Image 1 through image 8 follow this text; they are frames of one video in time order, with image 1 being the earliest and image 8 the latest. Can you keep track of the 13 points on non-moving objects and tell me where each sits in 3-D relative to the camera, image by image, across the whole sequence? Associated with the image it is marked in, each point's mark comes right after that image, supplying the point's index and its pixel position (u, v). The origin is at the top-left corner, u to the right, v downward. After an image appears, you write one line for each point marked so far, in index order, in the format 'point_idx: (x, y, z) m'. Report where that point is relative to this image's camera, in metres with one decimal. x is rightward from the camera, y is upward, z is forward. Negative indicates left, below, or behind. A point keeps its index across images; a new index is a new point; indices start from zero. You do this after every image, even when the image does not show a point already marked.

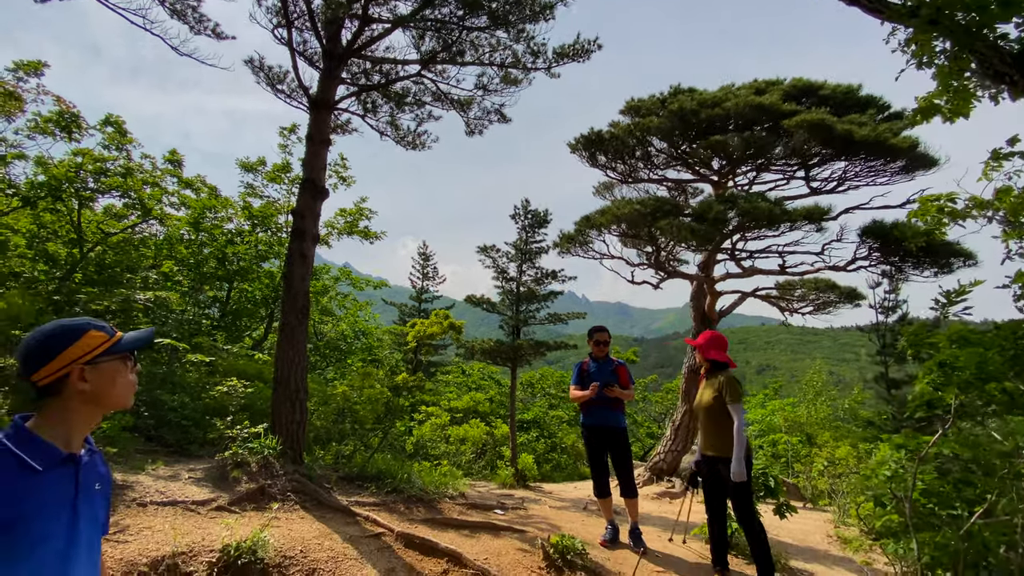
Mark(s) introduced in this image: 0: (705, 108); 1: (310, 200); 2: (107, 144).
0: (+3.1, +2.9, +7.4) m
1: (-2.5, +1.1, +5.8) m
2: (-6.8, +2.4, +7.8) m
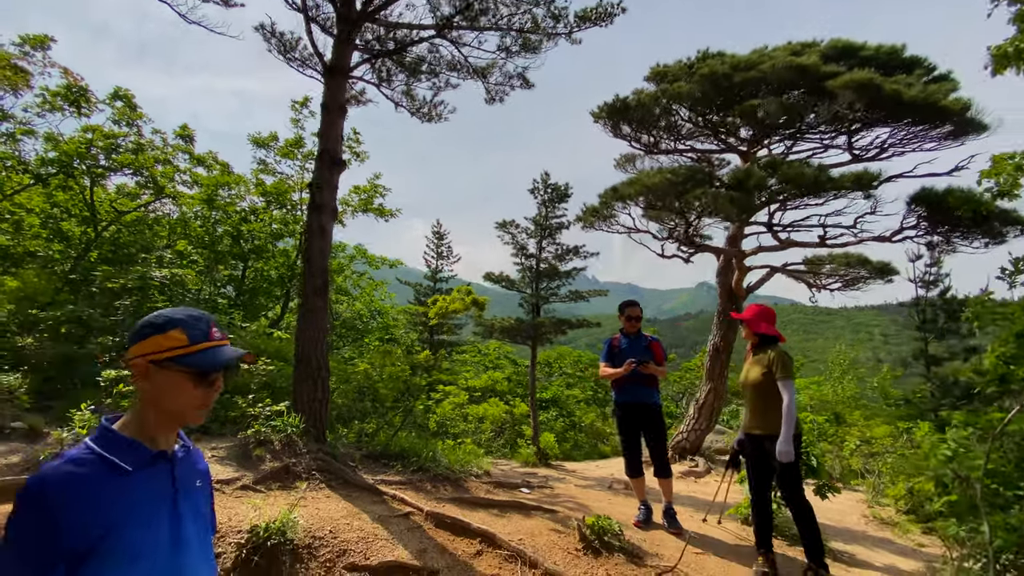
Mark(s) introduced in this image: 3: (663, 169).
0: (+3.4, +3.2, +7.0) m
1: (-2.2, +1.4, +5.5) m
2: (-6.4, +2.7, +7.6) m
3: (+2.1, +1.6, +6.3) m
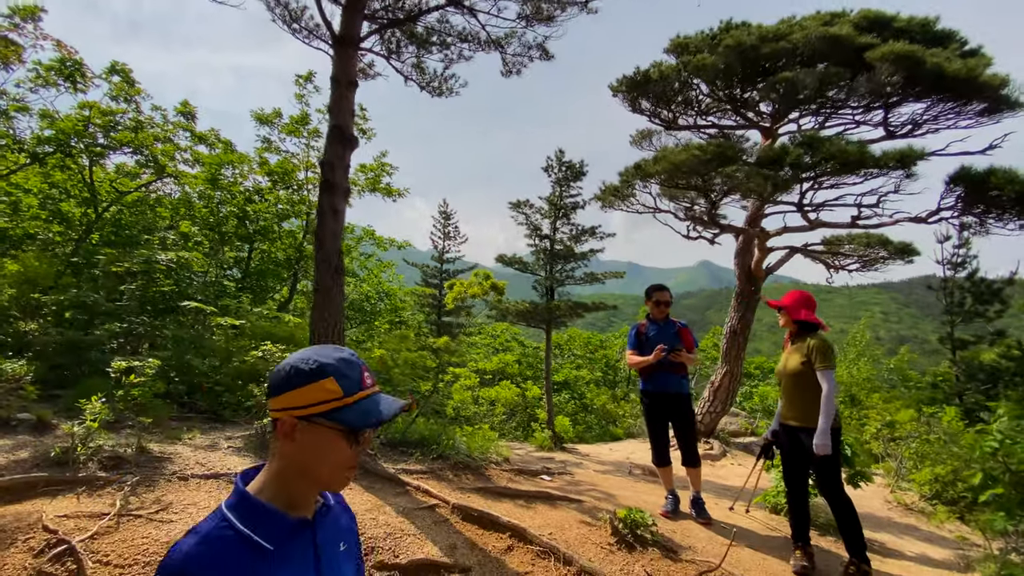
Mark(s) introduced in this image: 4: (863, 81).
0: (+3.6, +3.5, +6.7) m
1: (-2.0, +1.6, +5.3) m
2: (-6.2, +3.0, +7.3) m
3: (+2.3, +1.8, +6.0) m
4: (+4.8, +2.7, +6.0) m
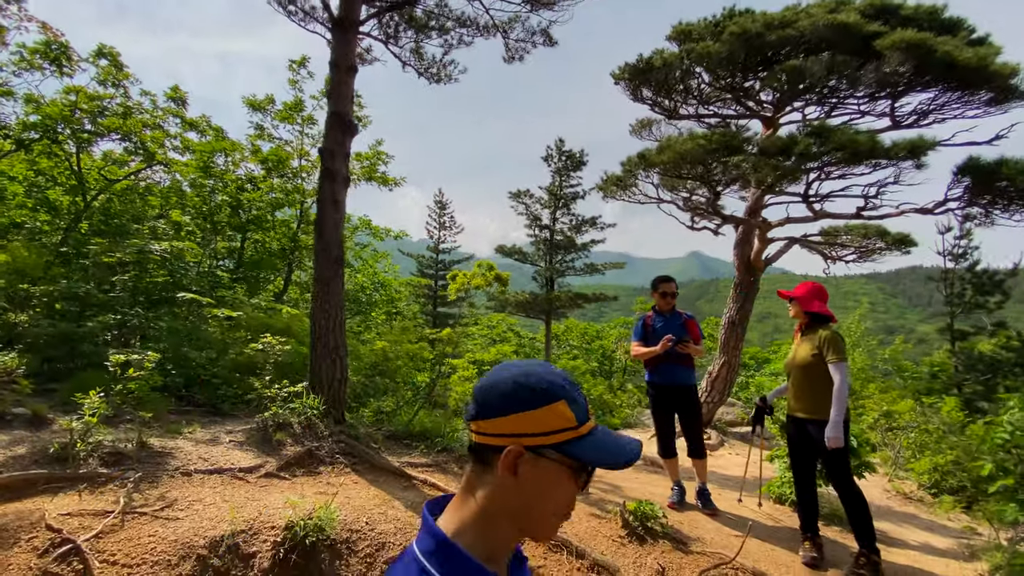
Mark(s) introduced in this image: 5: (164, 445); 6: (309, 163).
0: (+3.7, +3.6, +6.6) m
1: (-1.9, +1.7, +5.1) m
2: (-6.2, +3.1, +7.0) m
3: (+2.3, +2.0, +6.0) m
4: (+4.9, +2.8, +5.9) m
5: (-2.9, -1.3, +3.9) m
6: (-4.3, +2.7, +9.9) m
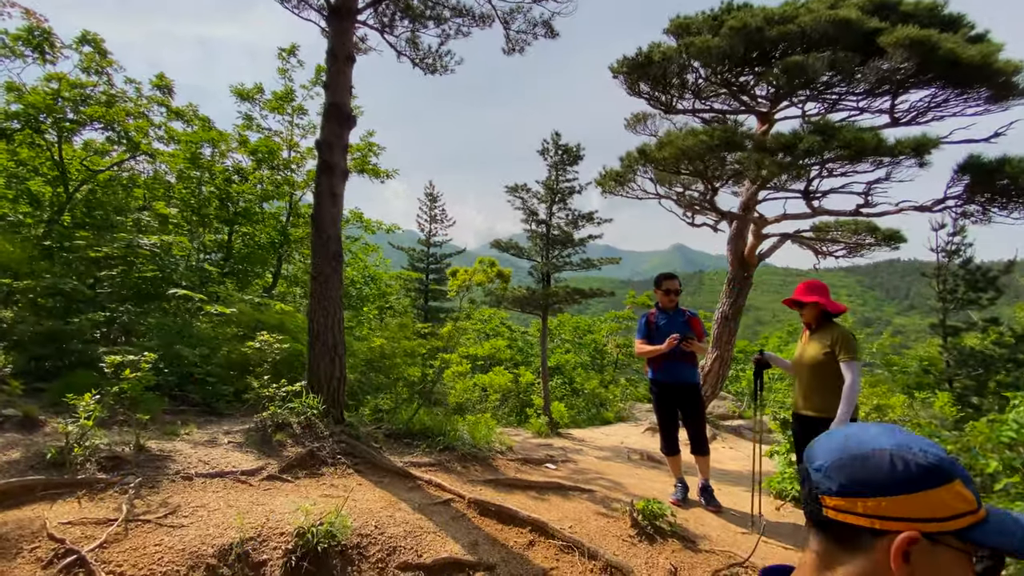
0: (+3.7, +3.7, +6.6) m
1: (-1.9, +1.7, +5.0) m
2: (-6.2, +3.2, +6.7) m
3: (+2.4, +2.0, +5.9) m
4: (+4.9, +2.8, +6.0) m
5: (-2.8, -1.3, +3.8) m
6: (-4.4, +2.8, +9.7) m
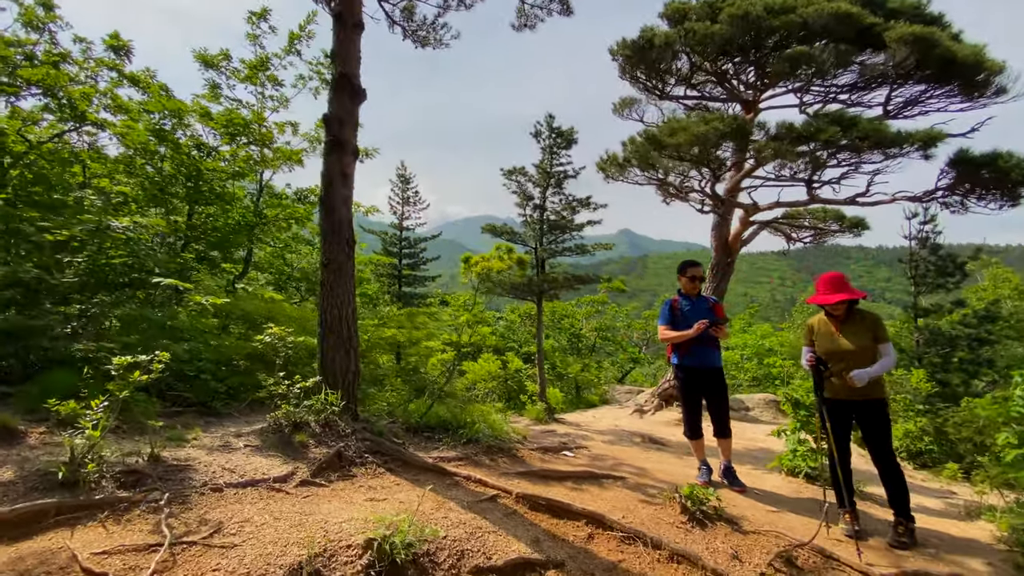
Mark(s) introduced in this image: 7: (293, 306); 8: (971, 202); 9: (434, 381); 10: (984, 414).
0: (+3.7, +3.9, +6.7) m
1: (-1.6, +1.8, +4.6) m
2: (-6.1, +3.4, +5.8) m
3: (+2.5, +2.2, +6.0) m
4: (+5.0, +3.0, +6.2) m
5: (-2.4, -1.2, +3.4) m
6: (-4.6, +3.0, +8.9) m
7: (-3.4, -0.3, +7.2) m
8: (+5.7, +1.1, +5.8) m
9: (-1.3, -1.5, +7.6) m
10: (+4.3, -1.1, +4.2) m
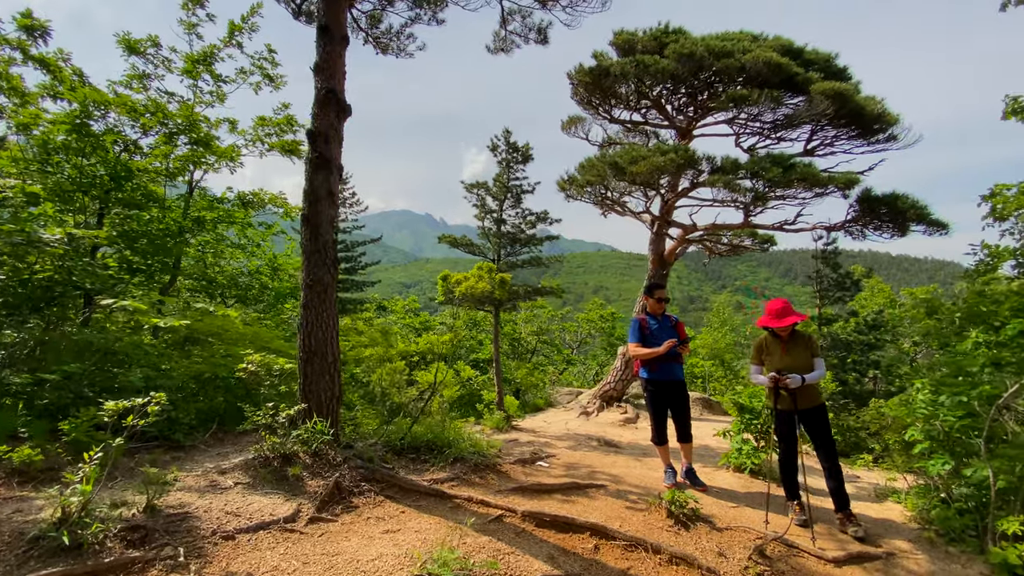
0: (+3.2, +3.7, +7.4) m
1: (-1.7, +1.6, +4.4) m
2: (-6.3, +3.2, +4.8) m
3: (+2.1, +2.0, +6.5) m
4: (+4.5, +2.8, +7.2) m
5: (-2.3, -1.4, +3.1) m
6: (-5.4, +2.9, +8.2) m
7: (-3.9, -0.5, +6.7) m
8: (+5.3, +0.8, +6.9) m
9: (-1.9, -1.7, +7.5) m
10: (+4.2, -1.4, +5.1) m
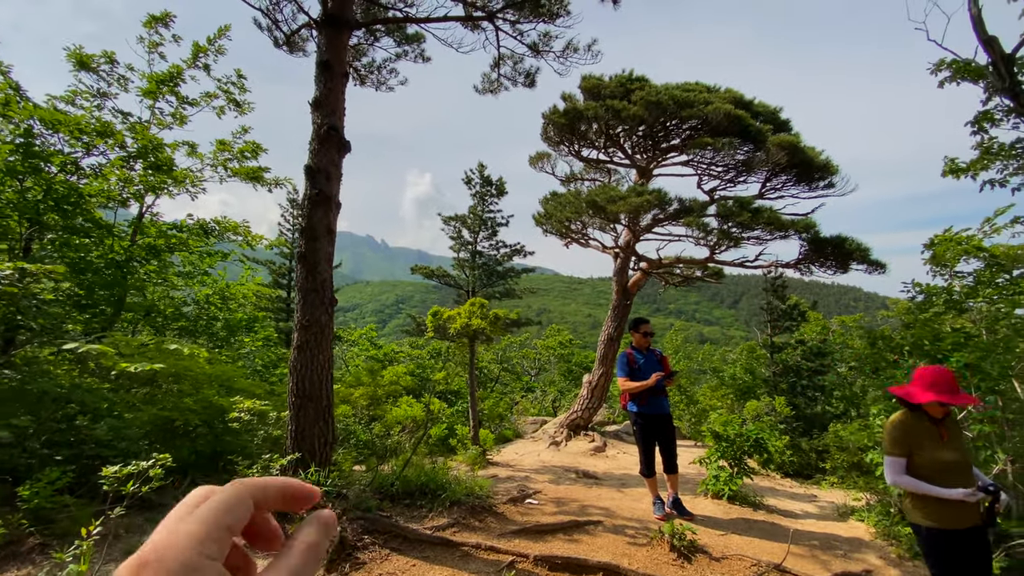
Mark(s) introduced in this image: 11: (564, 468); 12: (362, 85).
0: (+2.8, +3.1, +8.0) m
1: (-1.7, +1.2, +4.4) m
2: (-6.3, +2.8, +4.3) m
3: (+1.9, +1.5, +6.9) m
4: (+4.2, +2.3, +7.9) m
5: (-2.1, -1.7, +2.8) m
6: (-5.8, +2.3, +7.6) m
7: (-4.1, -1.0, +6.2) m
8: (+5.0, +0.3, +7.7) m
9: (-2.2, -2.2, +7.2) m
10: (+4.1, -1.8, +5.6) m
11: (+0.8, -3.1, +8.0) m
12: (-2.3, +3.0, +7.0) m
